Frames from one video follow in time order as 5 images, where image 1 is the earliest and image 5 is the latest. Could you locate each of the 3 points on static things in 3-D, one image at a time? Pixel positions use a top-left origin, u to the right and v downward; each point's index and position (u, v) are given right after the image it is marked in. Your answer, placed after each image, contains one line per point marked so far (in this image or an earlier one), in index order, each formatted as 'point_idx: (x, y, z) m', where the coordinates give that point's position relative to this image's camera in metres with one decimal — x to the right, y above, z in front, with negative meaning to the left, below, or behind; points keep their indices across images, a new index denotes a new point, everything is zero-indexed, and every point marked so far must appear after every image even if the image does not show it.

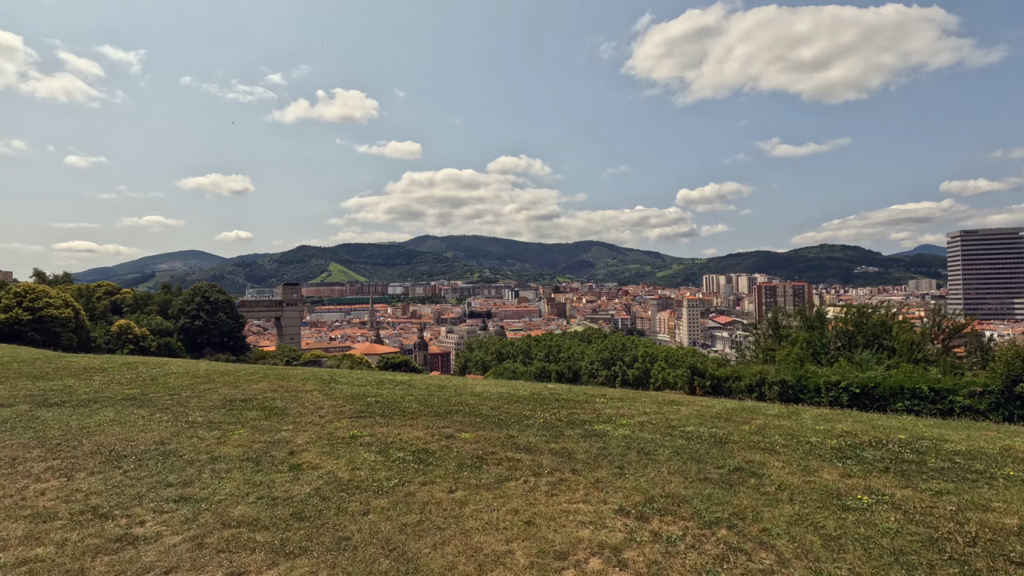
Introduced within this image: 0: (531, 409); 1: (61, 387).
0: (+0.5, -3.0, +13.1) m
1: (-14.7, -3.2, +17.3) m
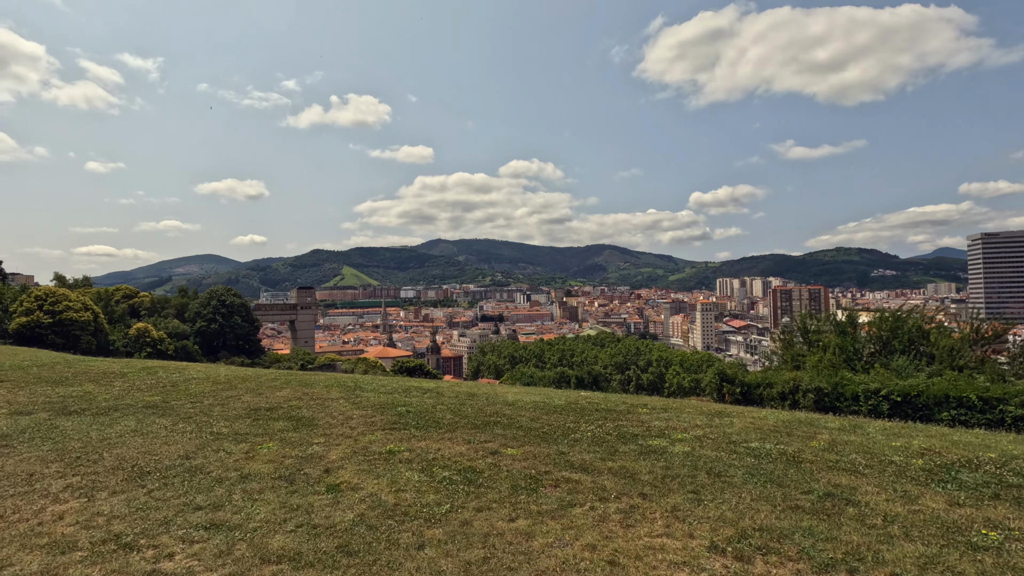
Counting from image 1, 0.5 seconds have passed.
0: (+1.4, -3.1, +12.3) m
1: (-13.7, -3.4, +16.9) m
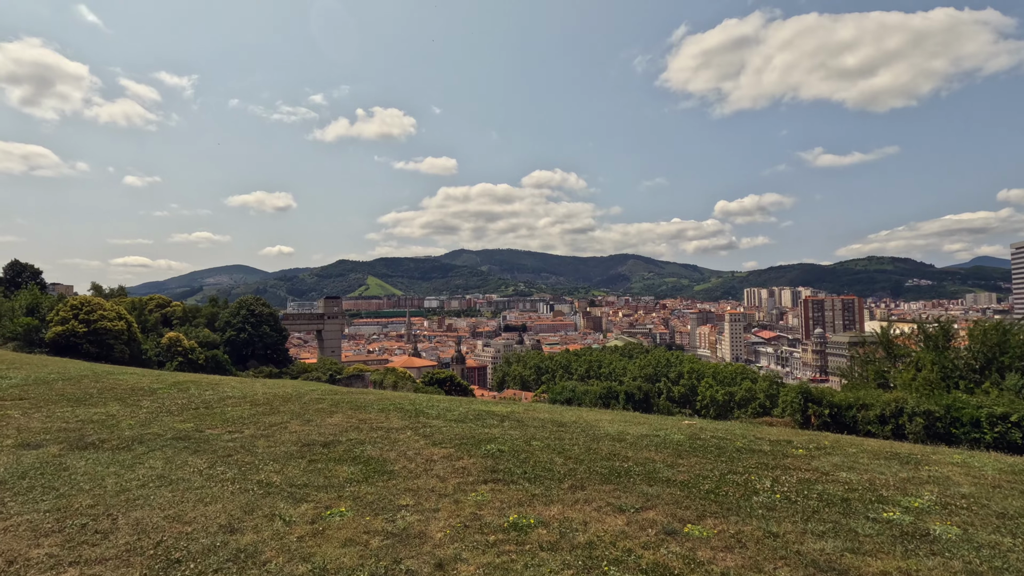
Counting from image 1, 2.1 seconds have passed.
0: (+3.7, -3.1, +9.3) m
1: (-11.2, -3.5, +14.5) m
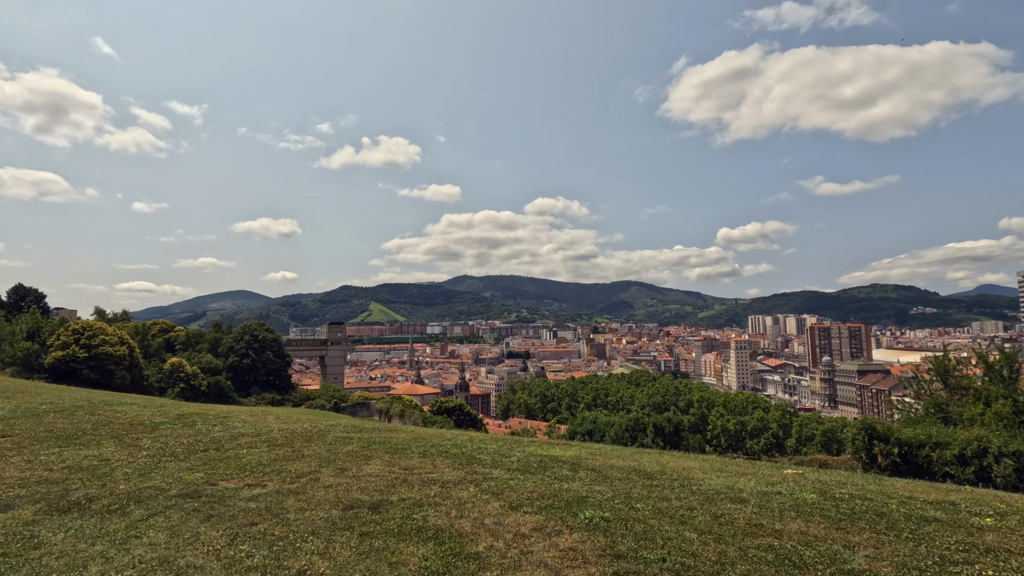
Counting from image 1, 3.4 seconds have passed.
0: (+5.4, -3.4, +6.8) m
1: (-9.5, -4.0, +12.1) m
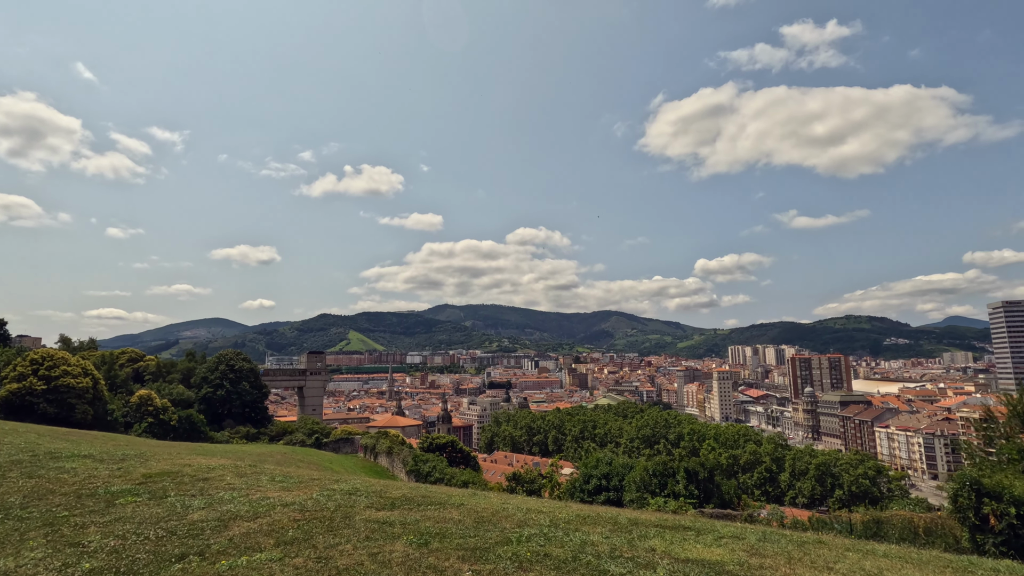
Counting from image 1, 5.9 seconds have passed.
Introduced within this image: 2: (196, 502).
0: (+7.9, -3.5, +2.7) m
1: (-7.1, -4.3, +7.4) m
2: (-7.9, -5.4, +13.4) m
